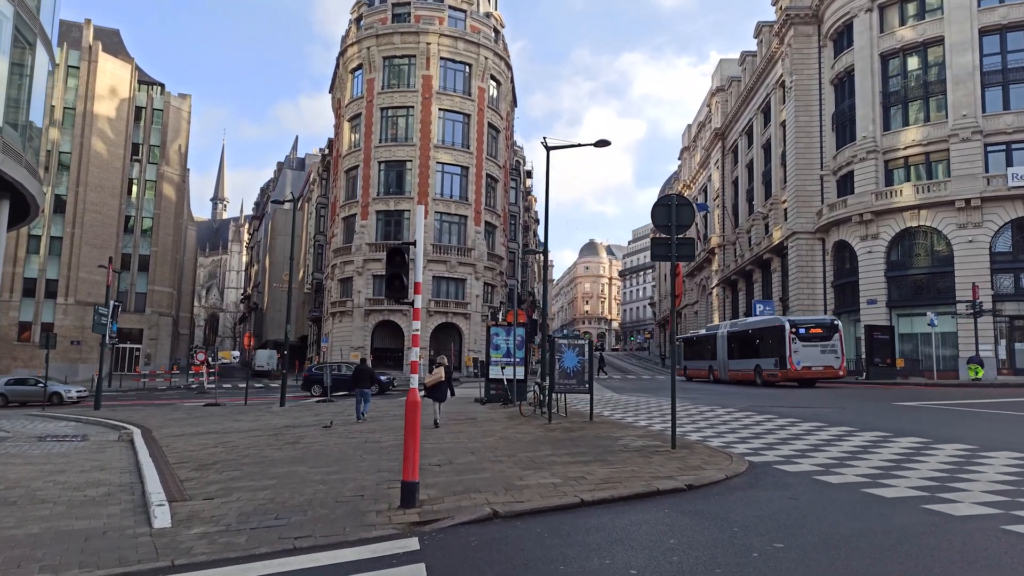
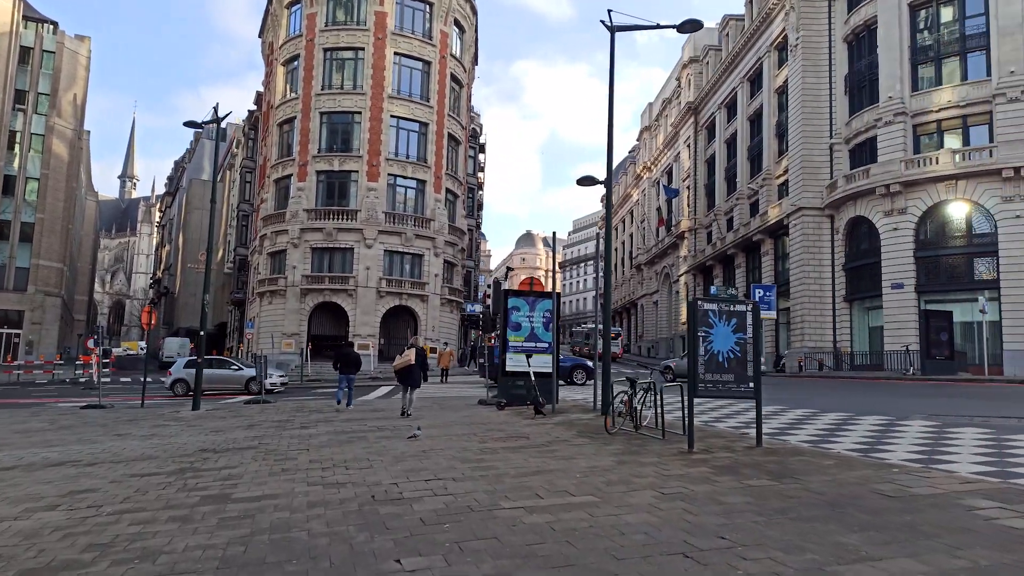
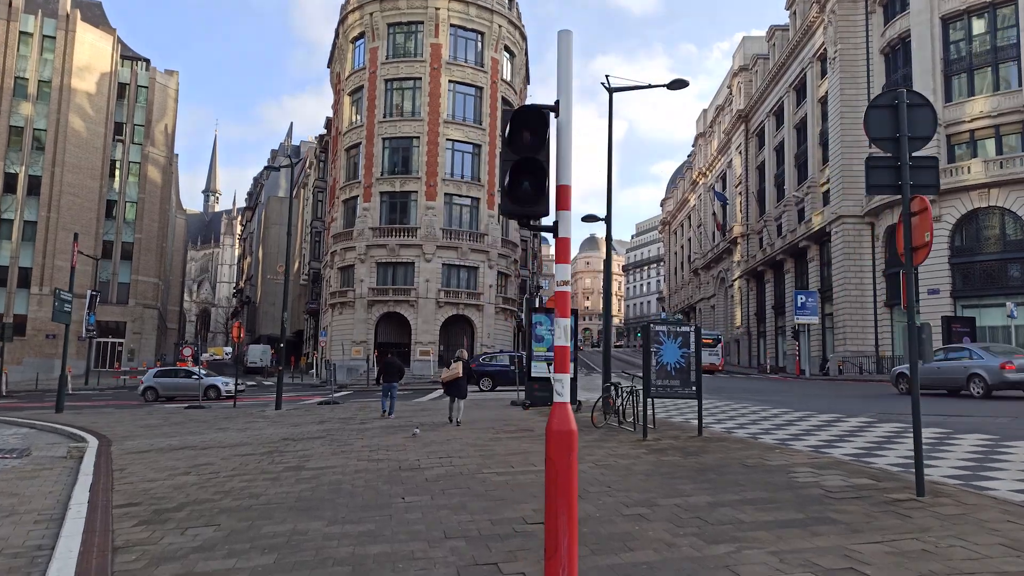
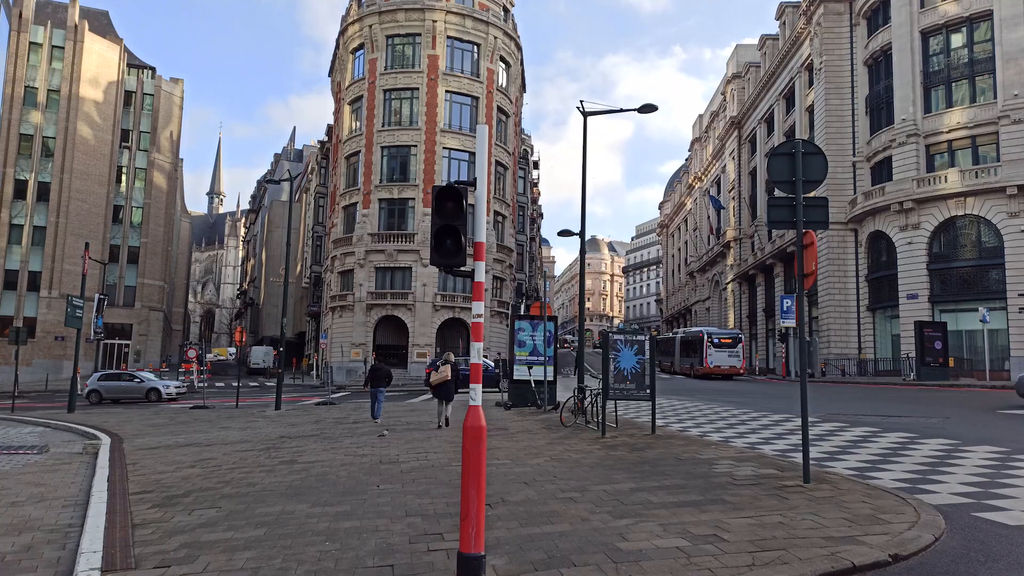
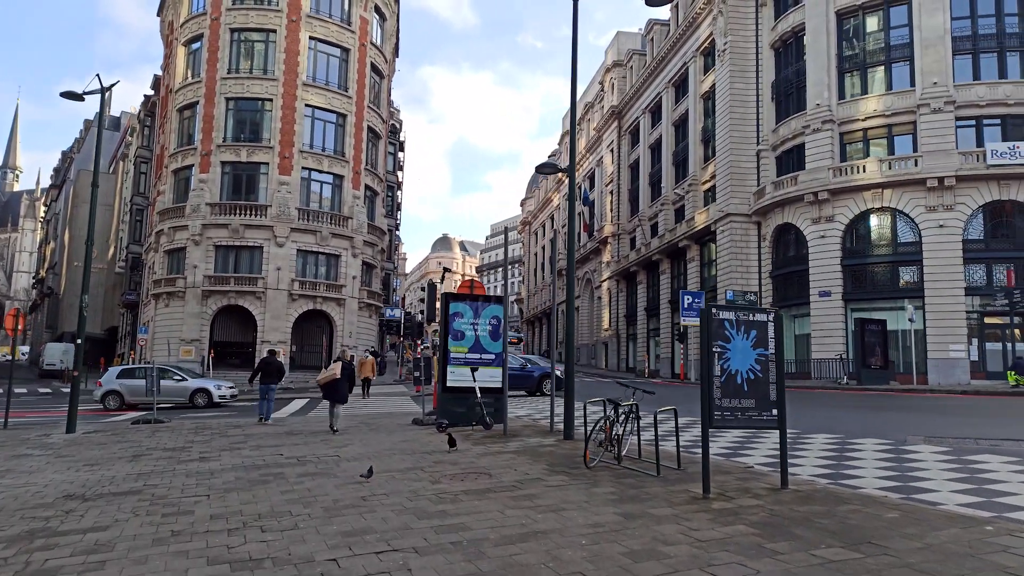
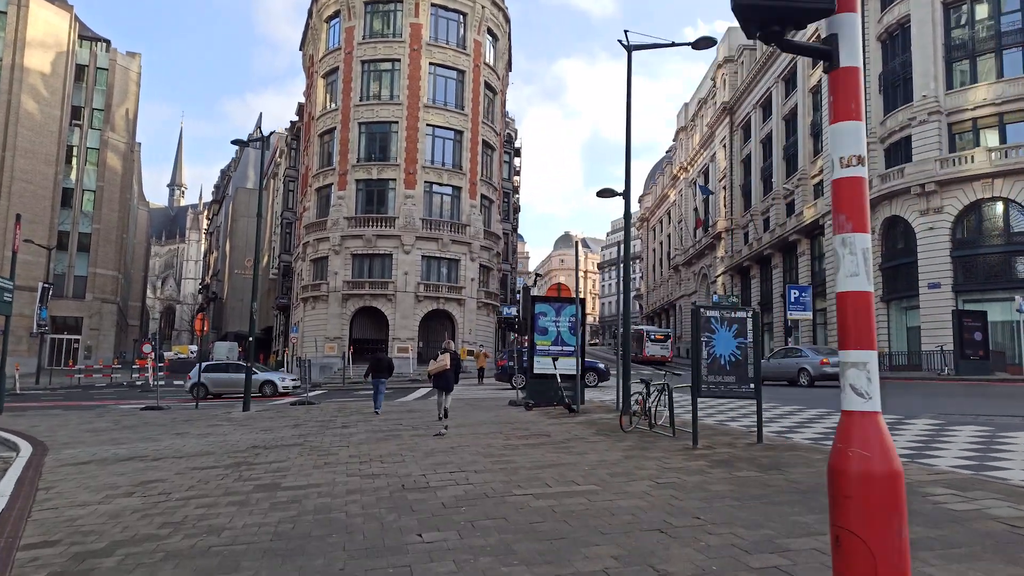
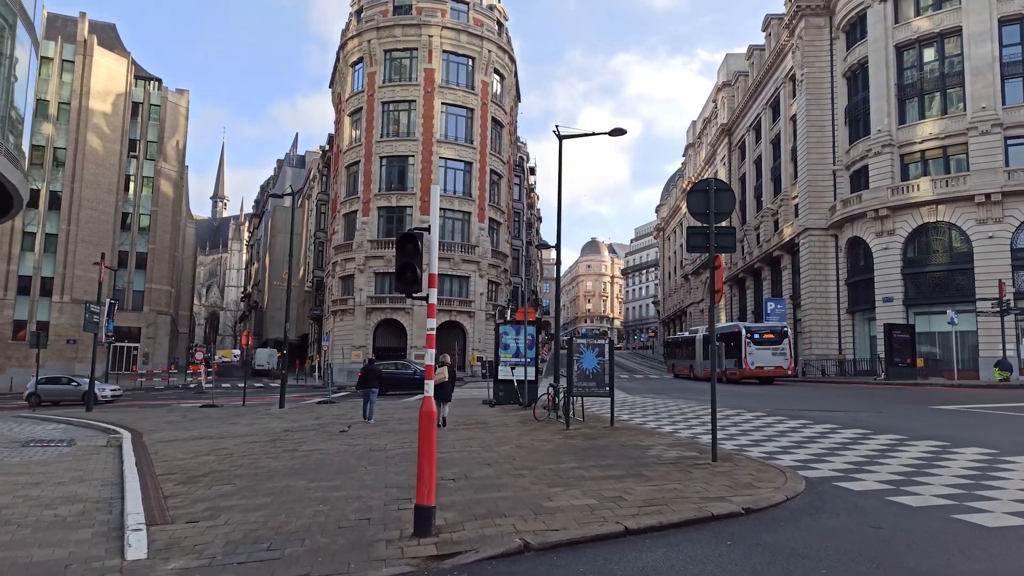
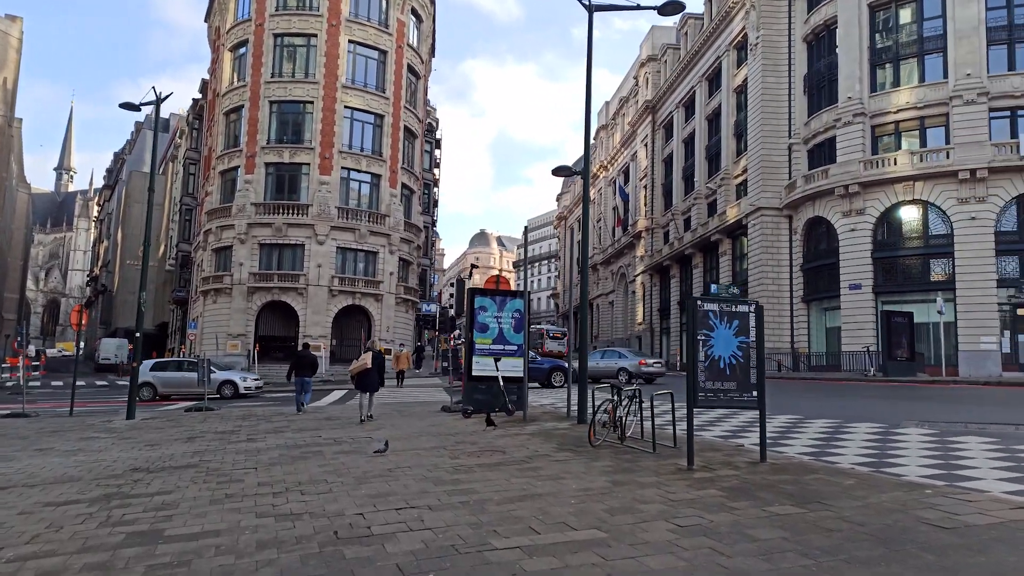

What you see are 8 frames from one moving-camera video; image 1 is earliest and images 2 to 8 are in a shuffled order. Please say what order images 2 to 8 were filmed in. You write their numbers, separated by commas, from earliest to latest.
7, 4, 3, 6, 2, 8, 5
